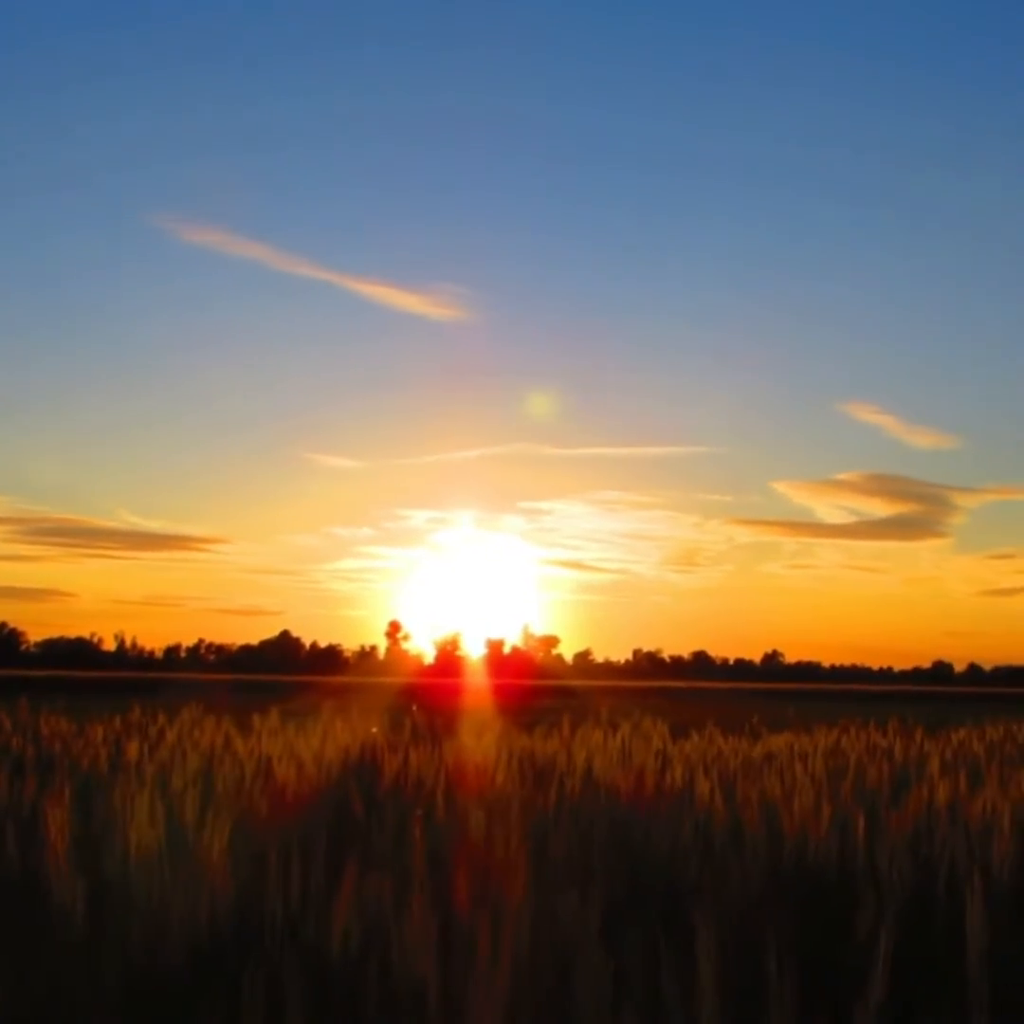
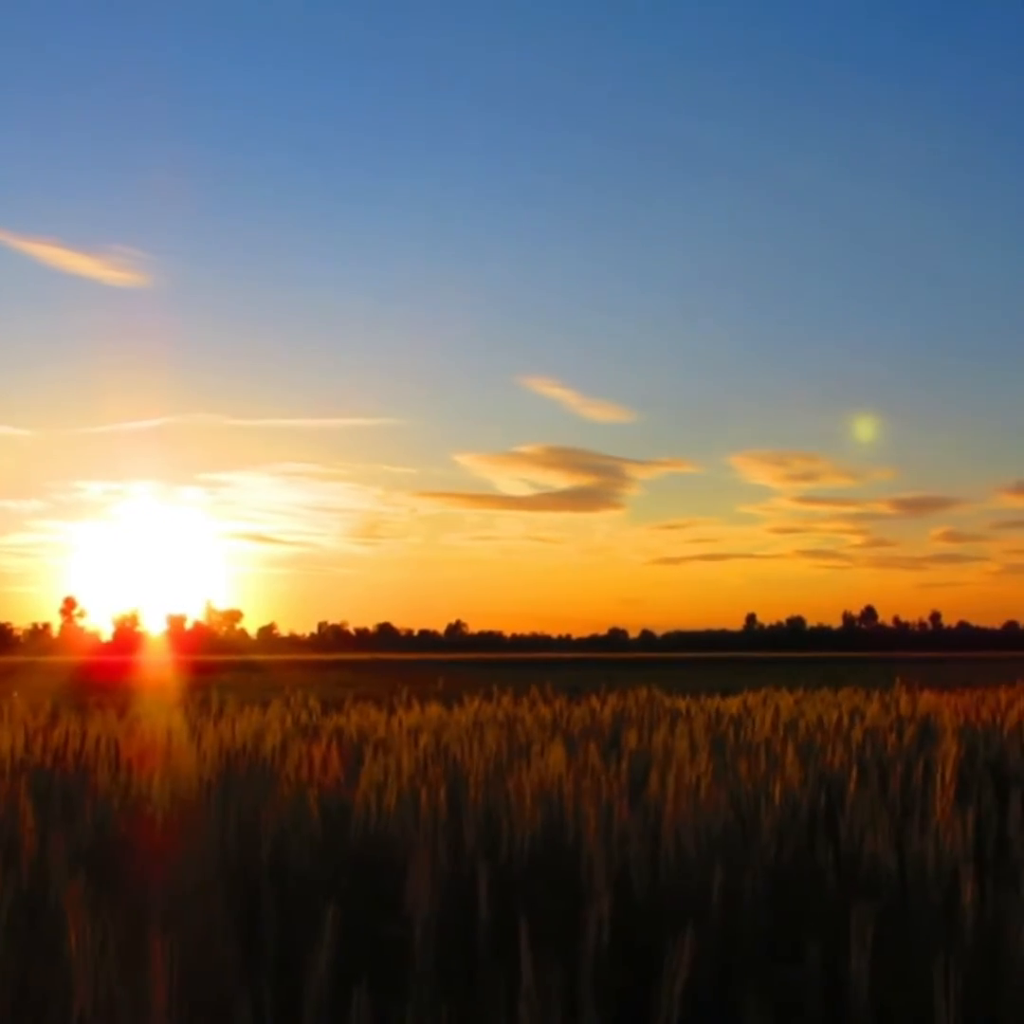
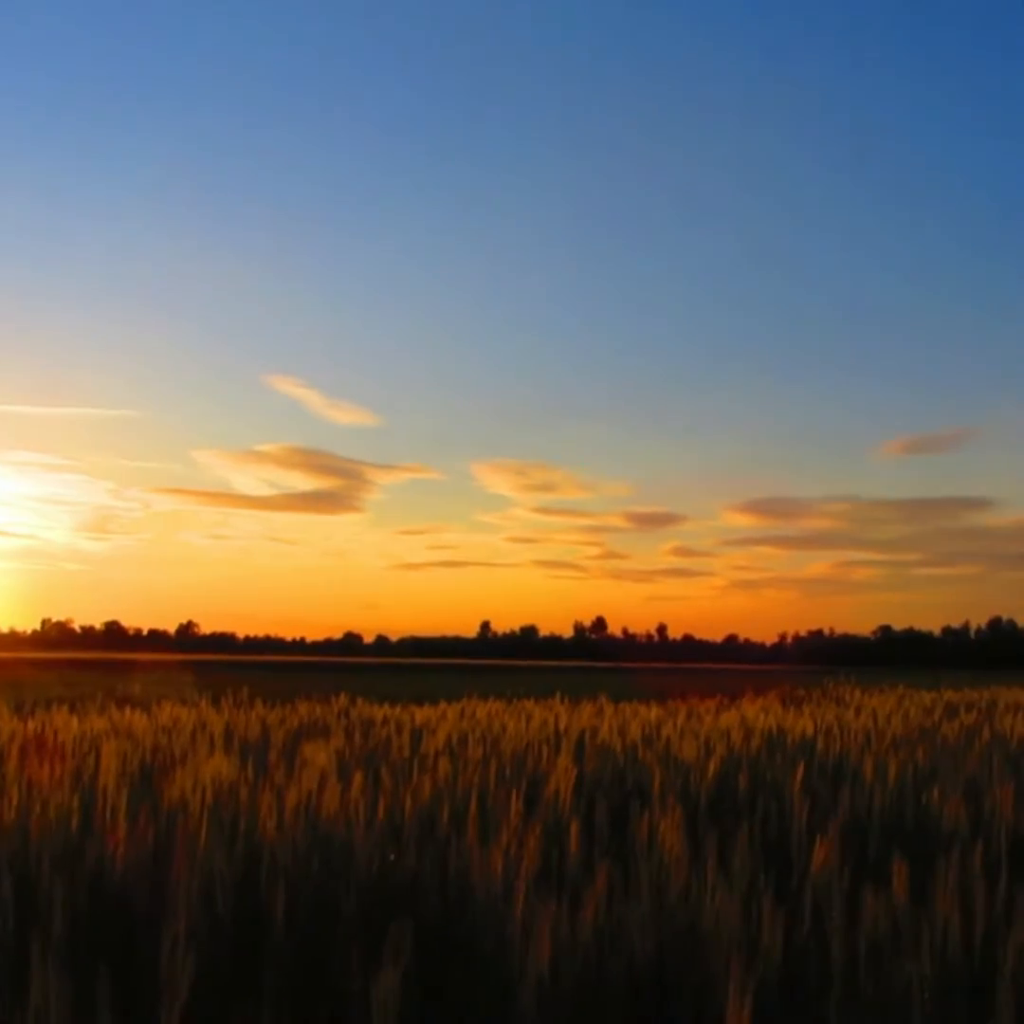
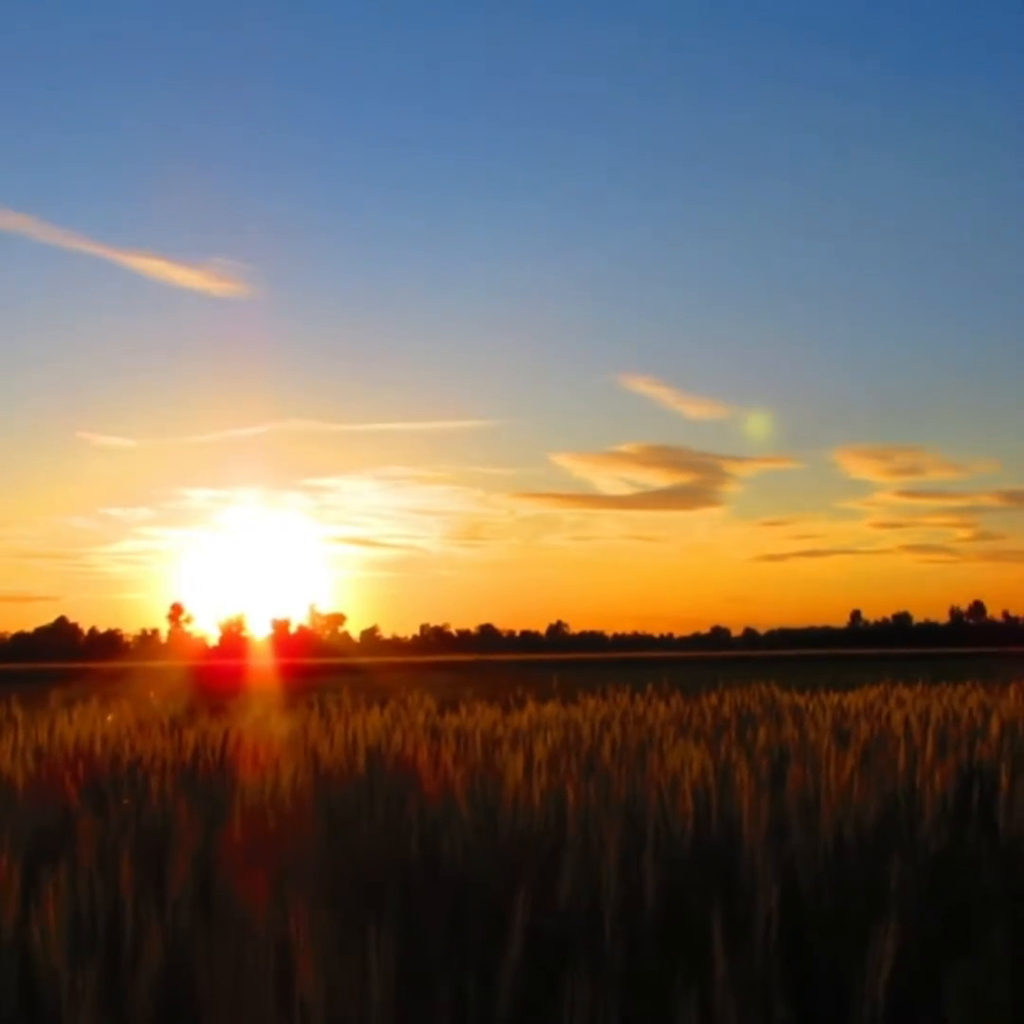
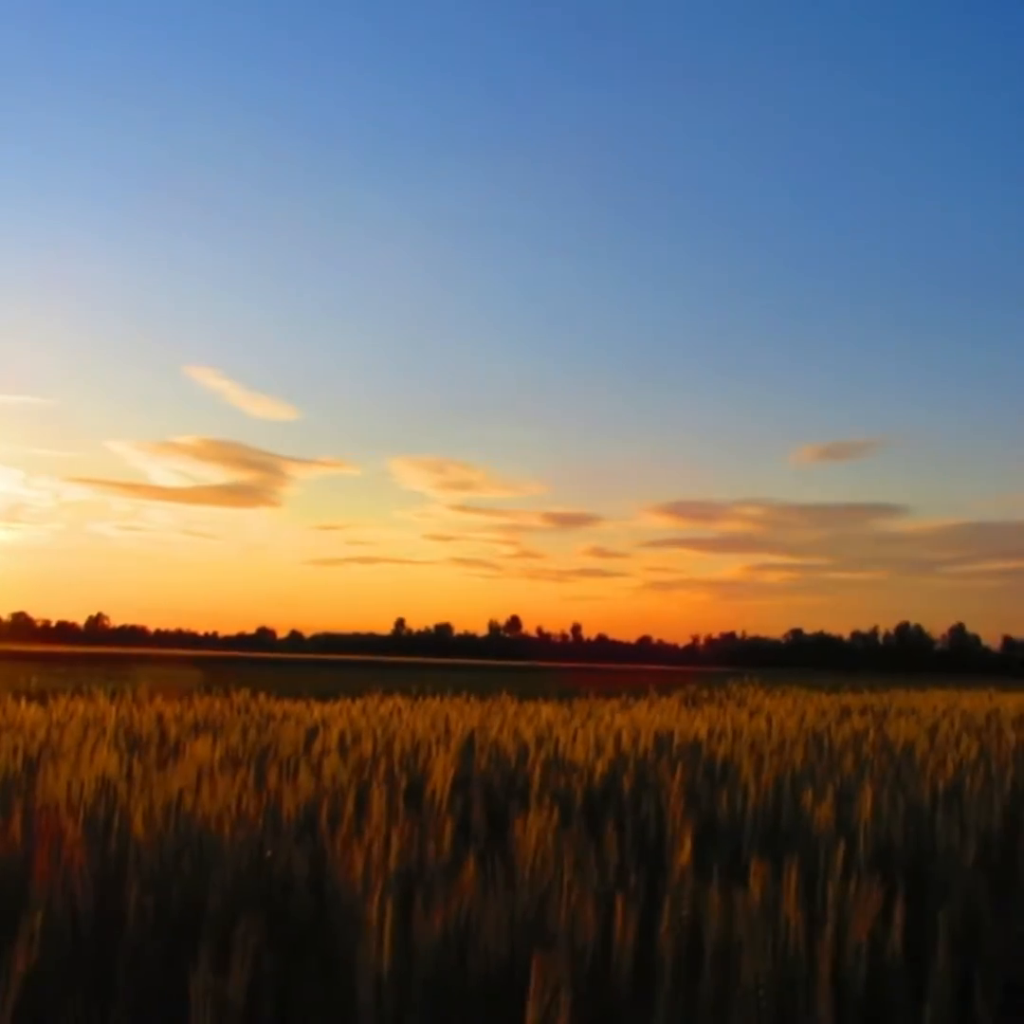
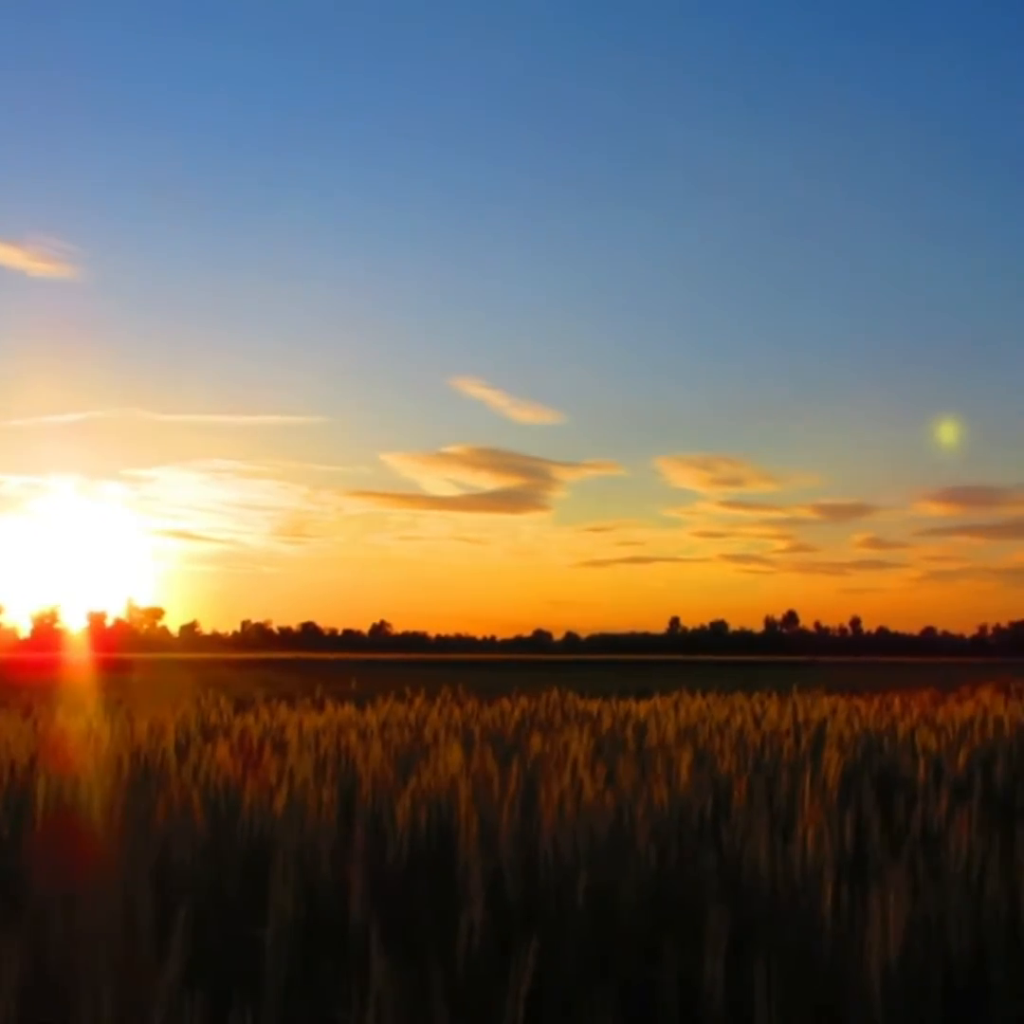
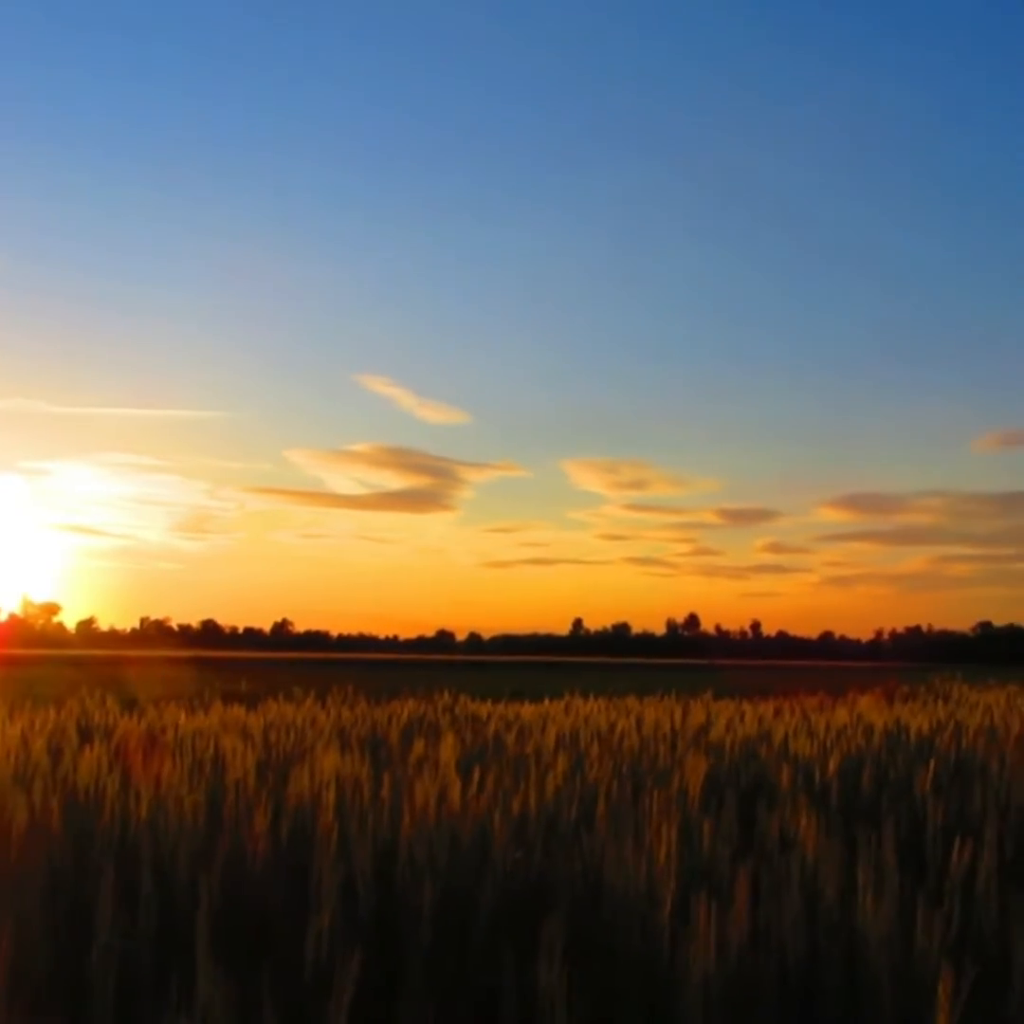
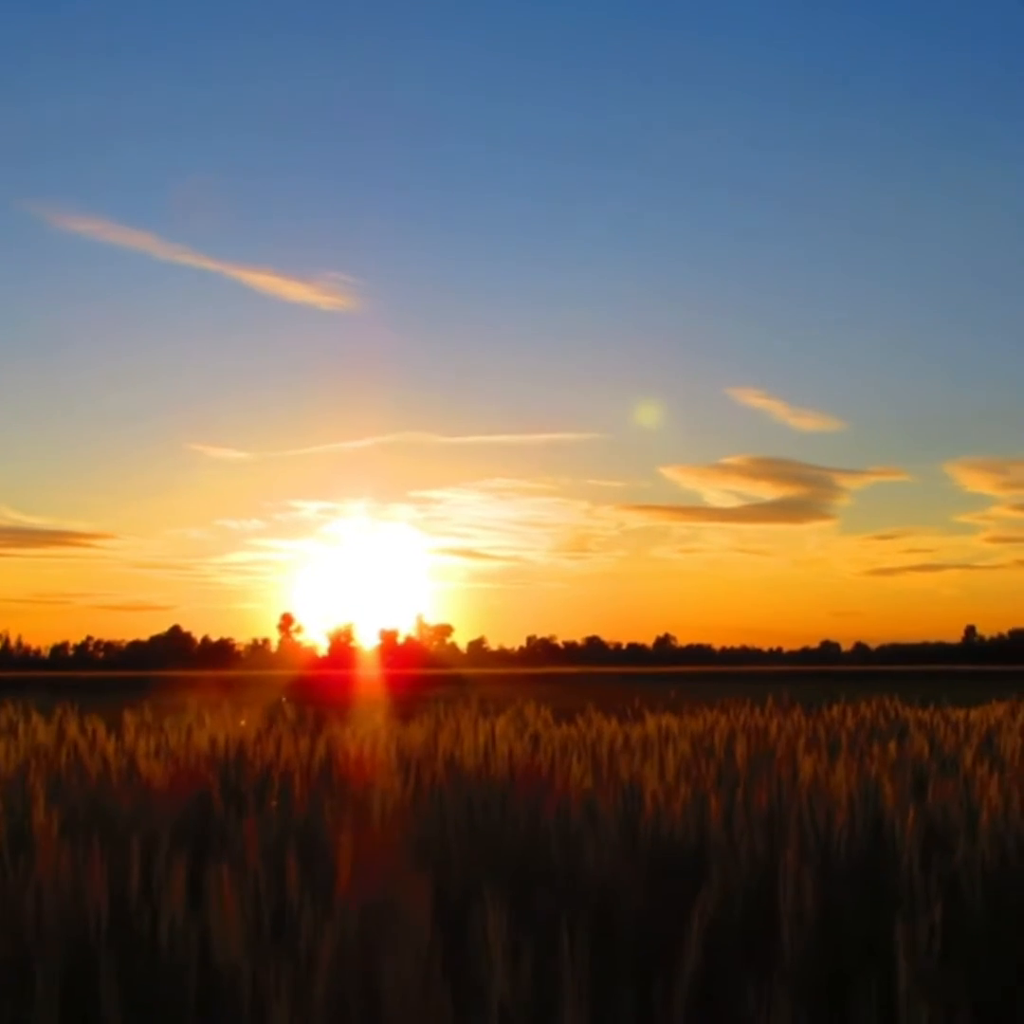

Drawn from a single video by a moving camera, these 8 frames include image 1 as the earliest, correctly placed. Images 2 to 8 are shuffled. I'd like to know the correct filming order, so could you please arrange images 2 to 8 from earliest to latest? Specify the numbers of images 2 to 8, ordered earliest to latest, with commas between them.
8, 4, 2, 6, 7, 3, 5
